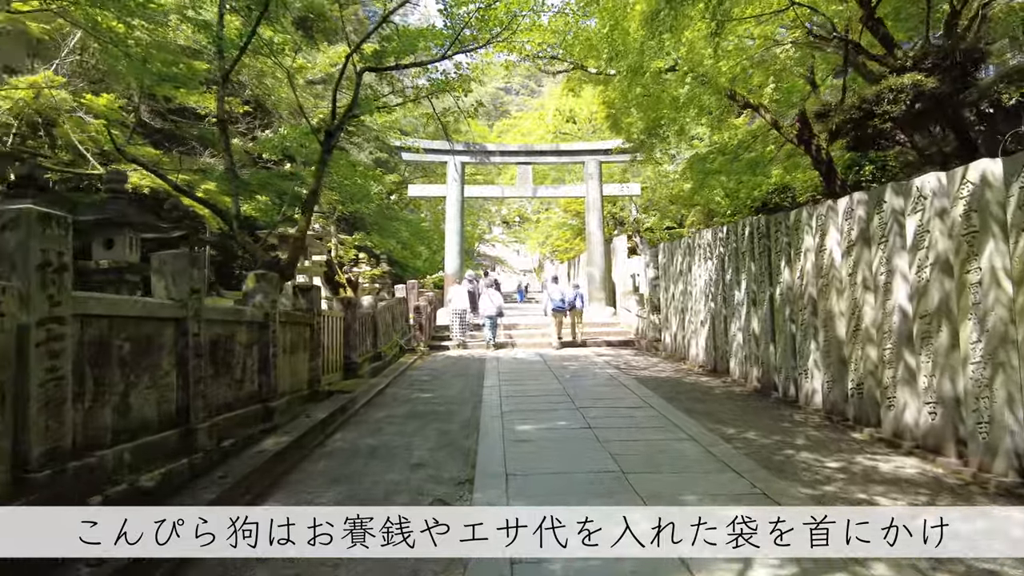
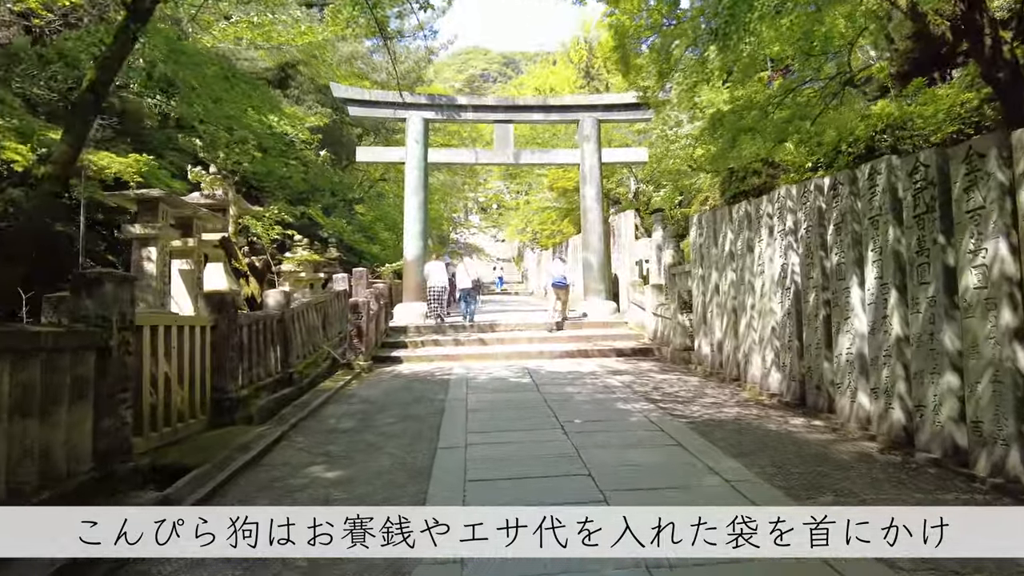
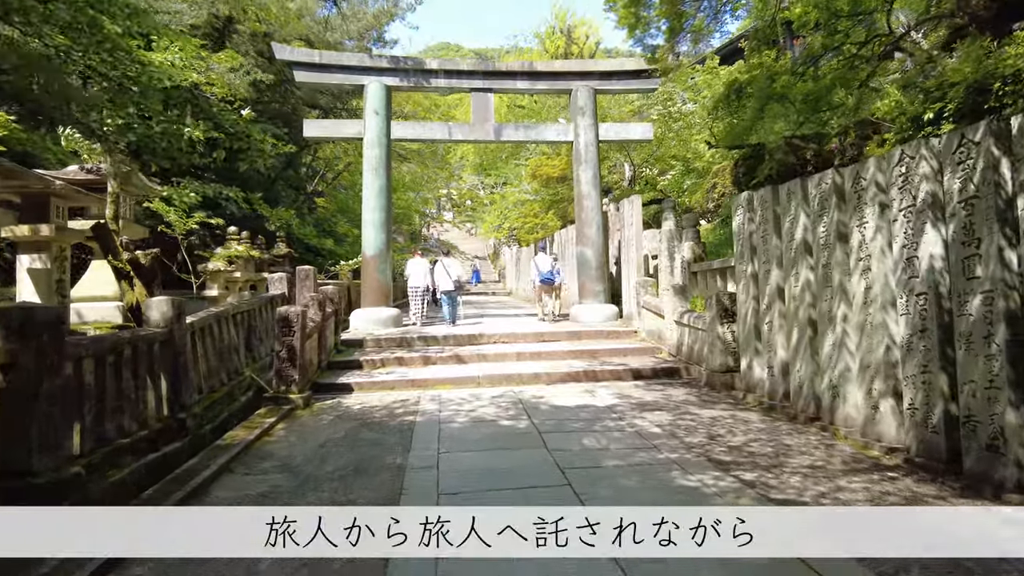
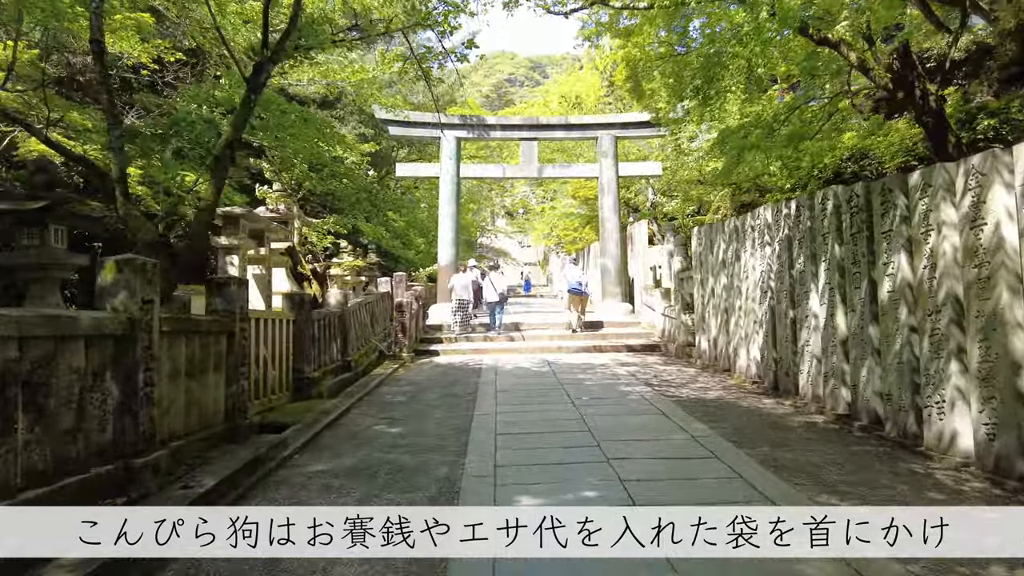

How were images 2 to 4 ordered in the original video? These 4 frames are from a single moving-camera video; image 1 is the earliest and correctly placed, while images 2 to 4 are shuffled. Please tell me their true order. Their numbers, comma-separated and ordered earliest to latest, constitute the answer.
4, 2, 3
